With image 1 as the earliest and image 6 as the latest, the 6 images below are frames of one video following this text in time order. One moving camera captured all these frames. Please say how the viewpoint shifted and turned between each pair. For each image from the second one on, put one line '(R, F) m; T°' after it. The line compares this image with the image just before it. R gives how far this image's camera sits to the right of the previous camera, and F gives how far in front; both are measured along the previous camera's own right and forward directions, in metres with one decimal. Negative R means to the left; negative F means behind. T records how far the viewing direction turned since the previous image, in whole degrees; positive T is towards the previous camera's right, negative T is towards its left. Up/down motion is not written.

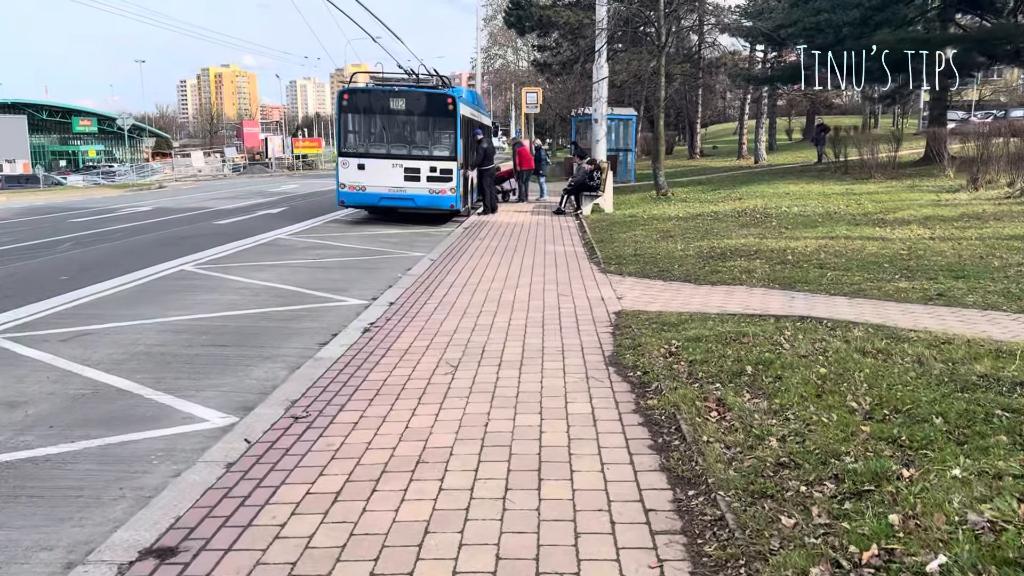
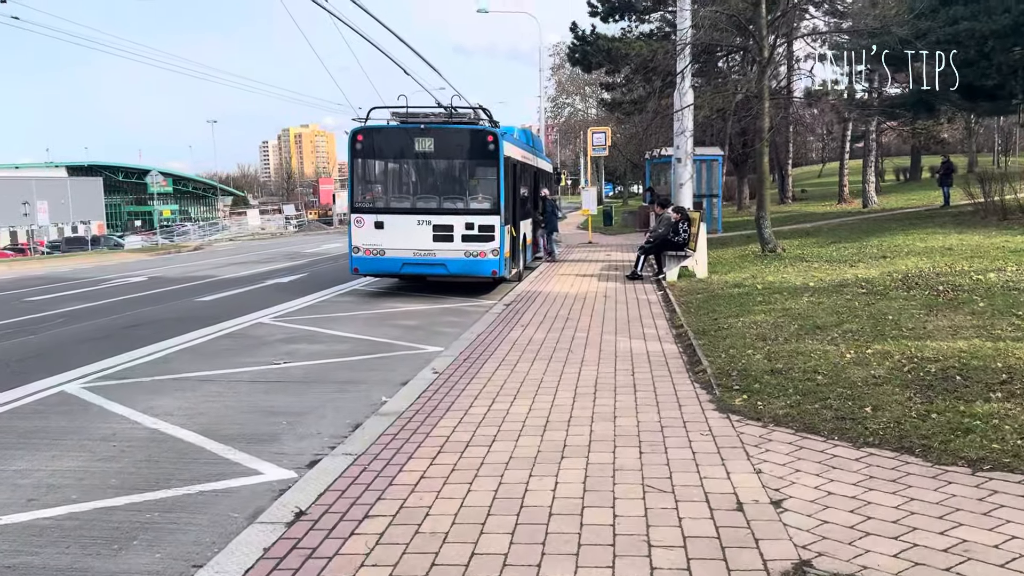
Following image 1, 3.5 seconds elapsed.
(+0.2, +4.0) m; -5°
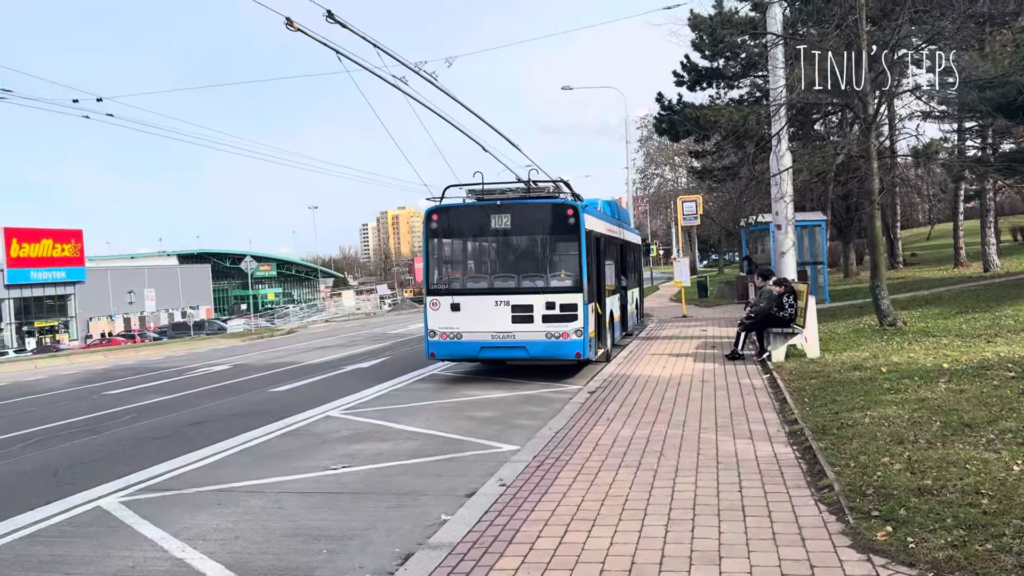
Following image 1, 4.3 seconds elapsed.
(+0.1, +0.9) m; -6°
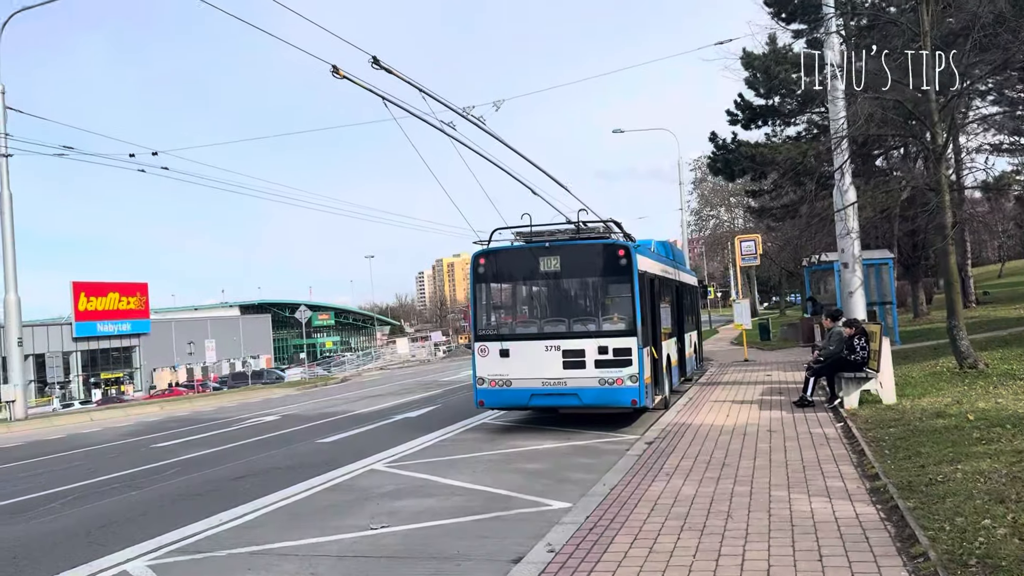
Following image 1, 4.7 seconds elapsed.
(+0.1, +0.5) m; -4°
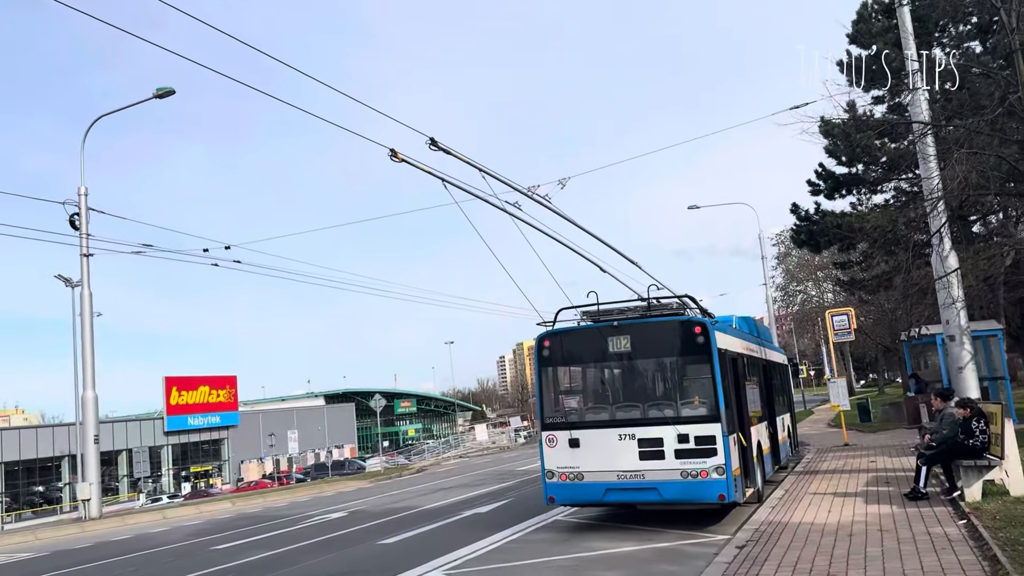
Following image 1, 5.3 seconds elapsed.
(+0.2, +0.7) m; -5°
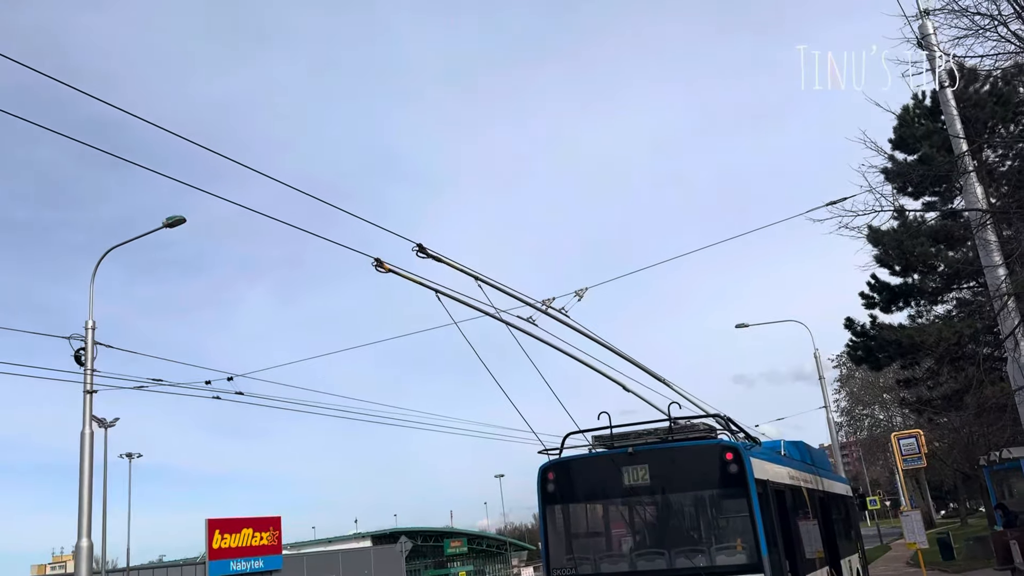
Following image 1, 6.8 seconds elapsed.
(+0.7, +1.4) m; -4°
